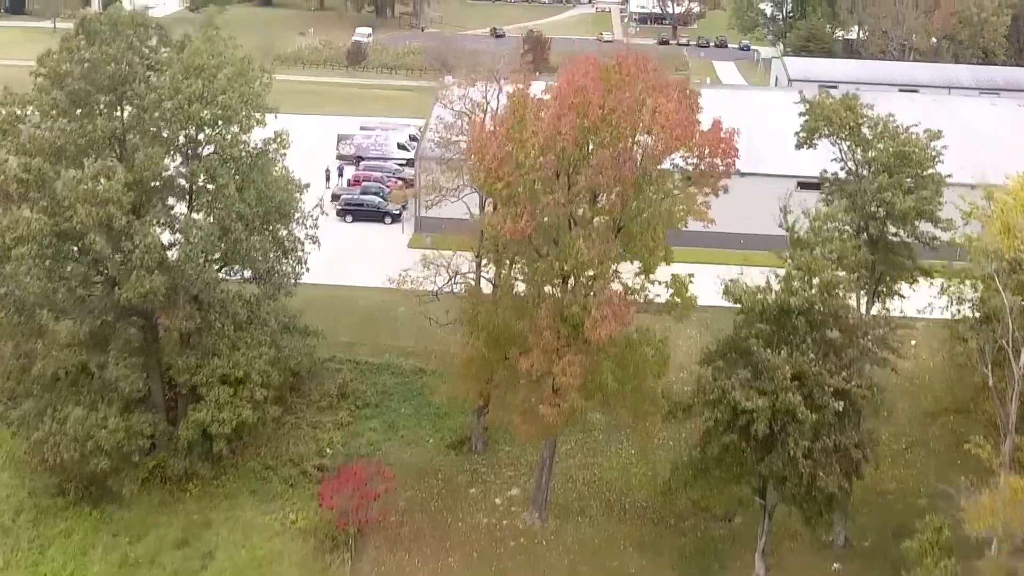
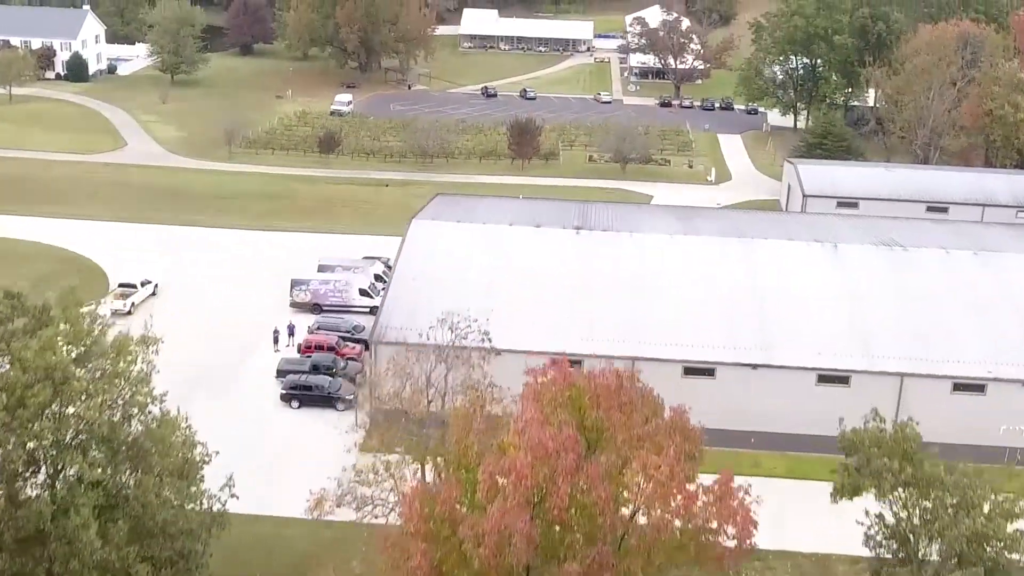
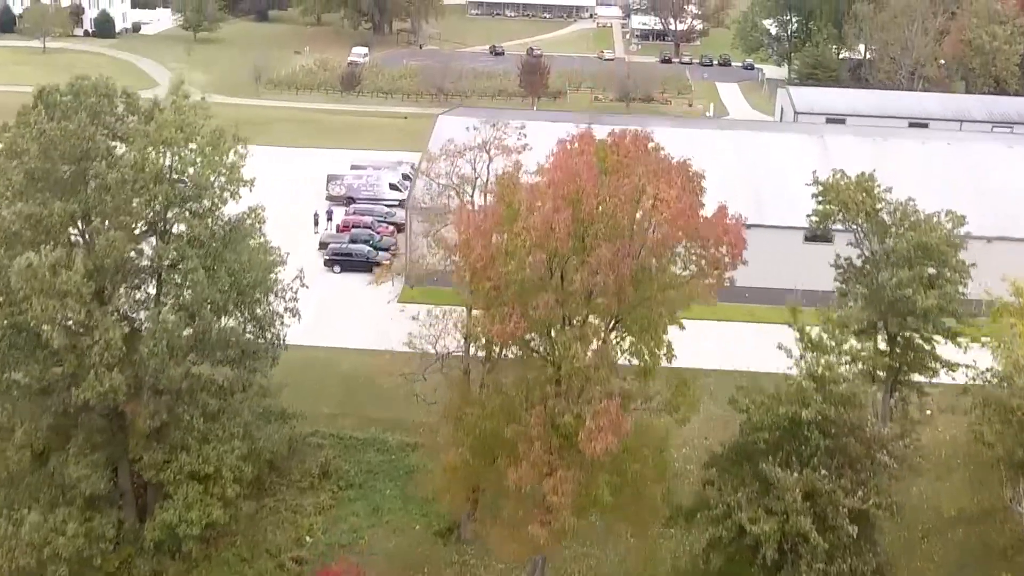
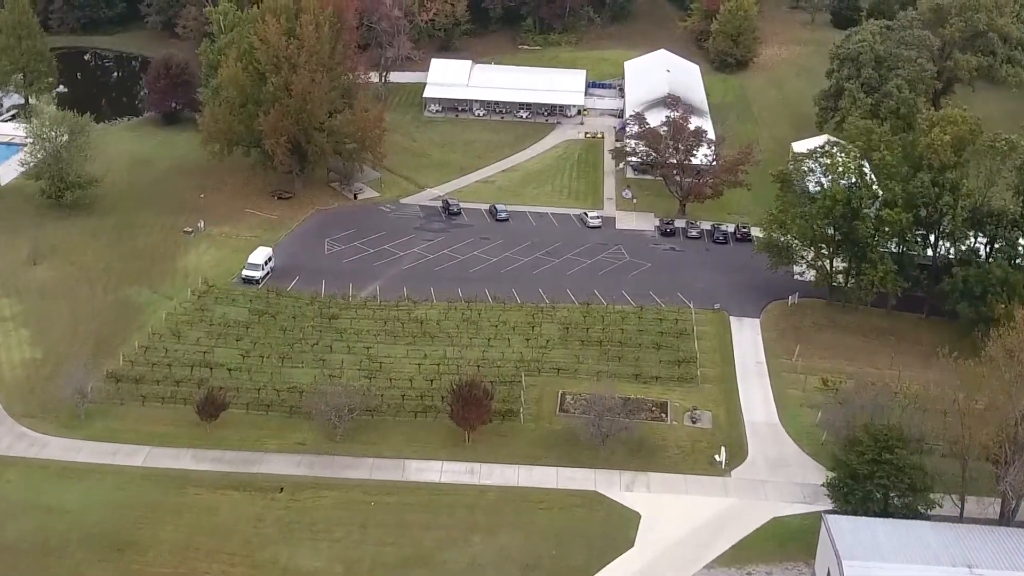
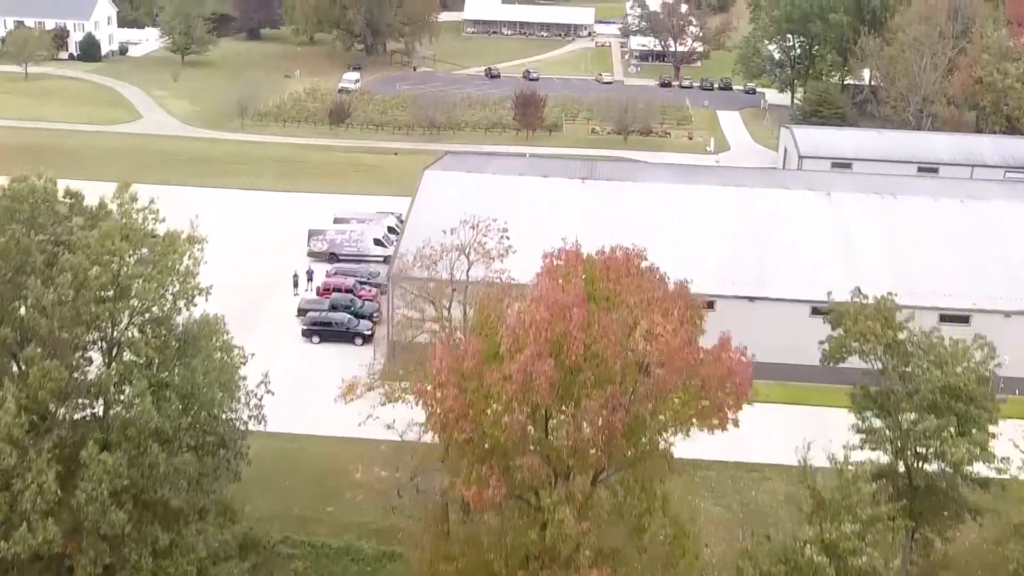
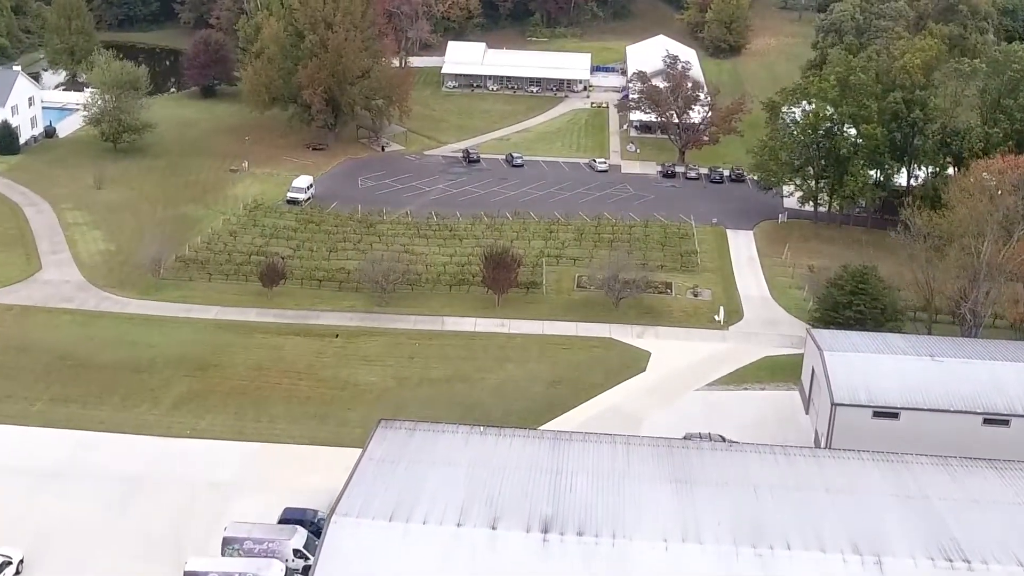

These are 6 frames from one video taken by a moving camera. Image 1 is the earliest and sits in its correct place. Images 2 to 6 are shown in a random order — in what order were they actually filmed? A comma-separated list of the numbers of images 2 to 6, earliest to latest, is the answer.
3, 5, 2, 6, 4
